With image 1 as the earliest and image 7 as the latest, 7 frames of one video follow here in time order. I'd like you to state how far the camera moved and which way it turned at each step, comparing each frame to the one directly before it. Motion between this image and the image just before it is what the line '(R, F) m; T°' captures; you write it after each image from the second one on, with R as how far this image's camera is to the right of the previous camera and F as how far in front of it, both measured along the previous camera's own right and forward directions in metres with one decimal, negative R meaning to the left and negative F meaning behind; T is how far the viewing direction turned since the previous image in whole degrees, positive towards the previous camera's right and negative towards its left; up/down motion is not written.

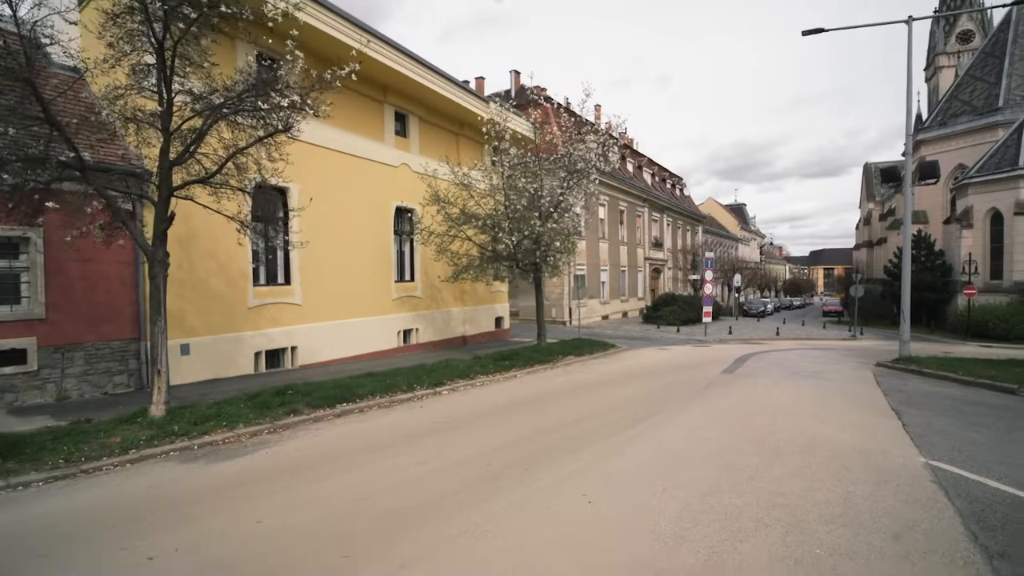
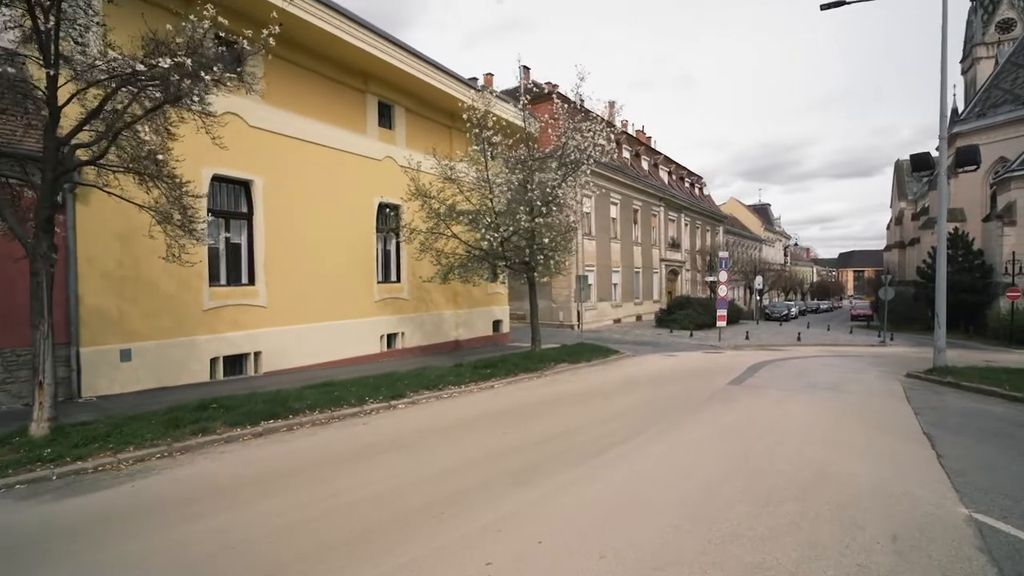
(+0.9, +1.3) m; -2°
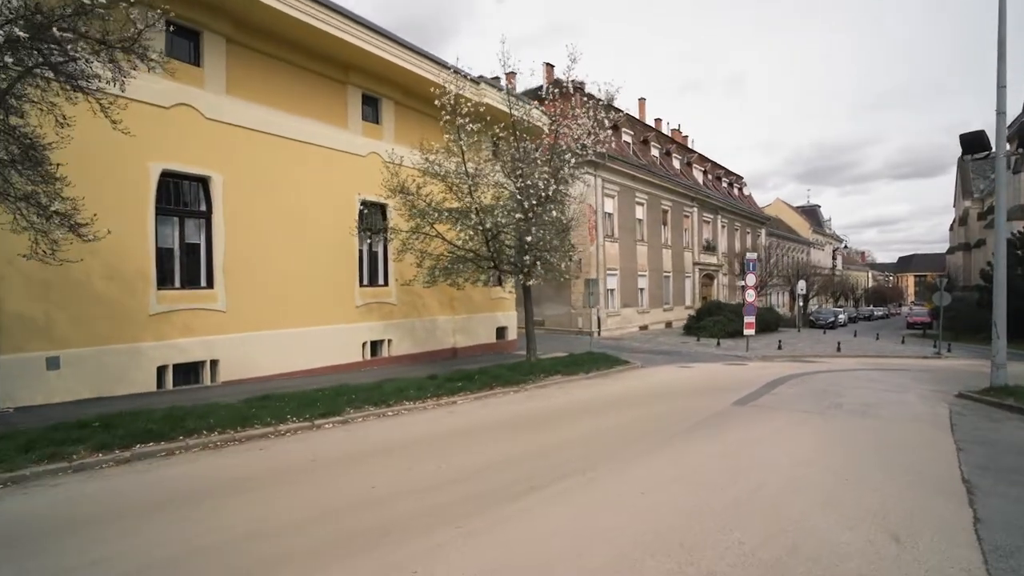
(+1.3, +1.4) m; -5°
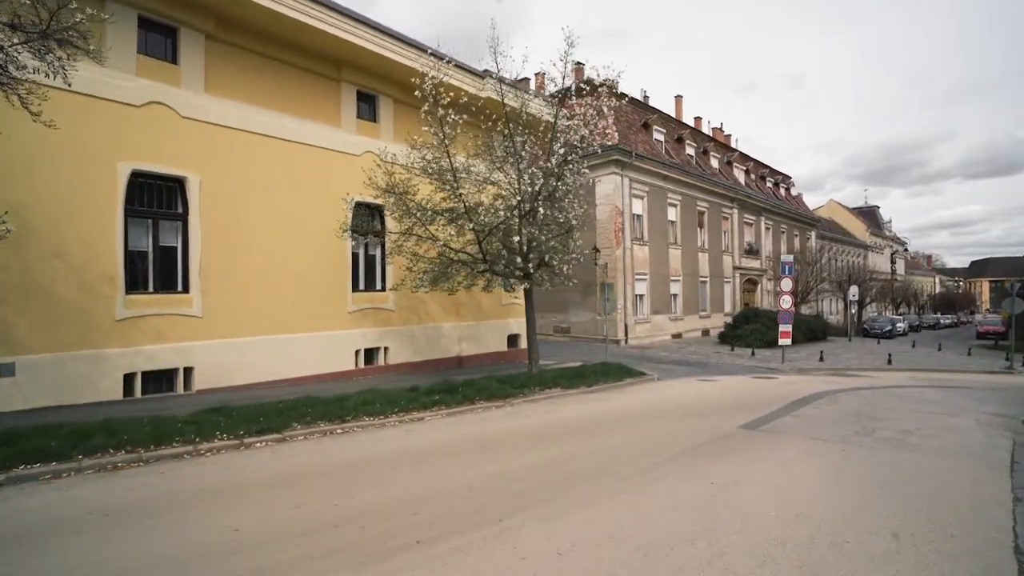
(+1.2, +1.0) m; -5°
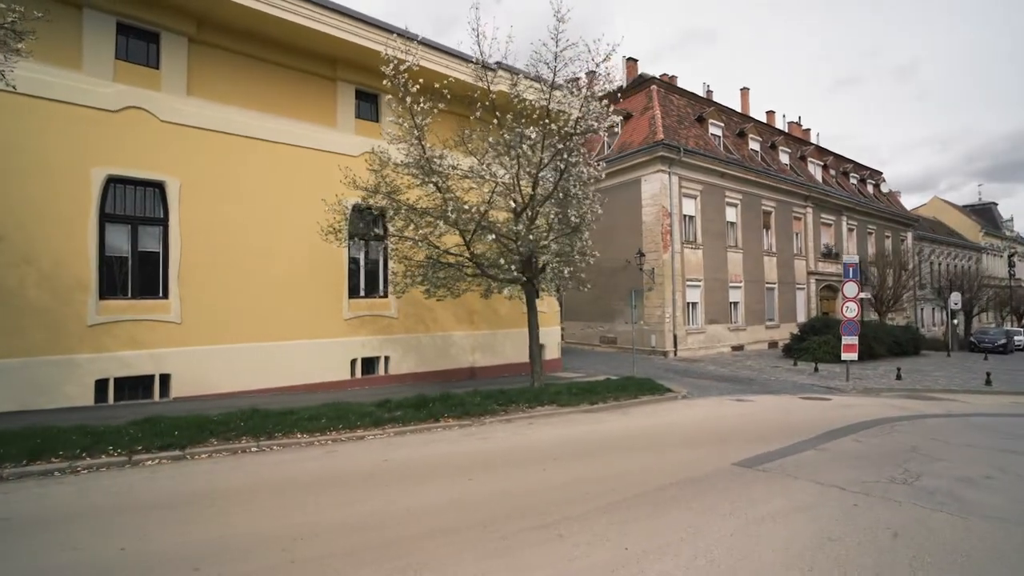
(+1.9, +1.3) m; -9°
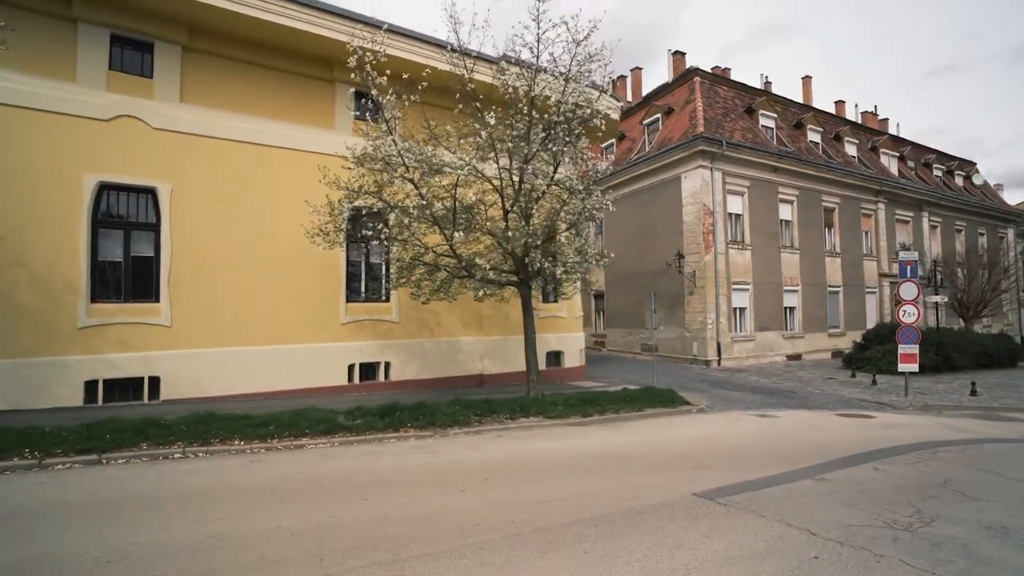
(+1.7, +0.8) m; -8°
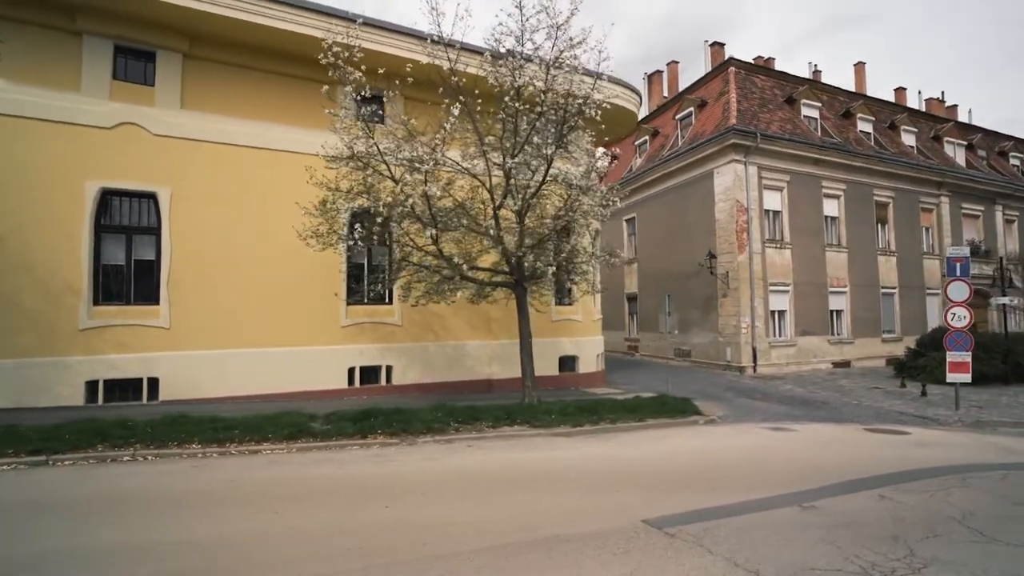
(+1.3, +0.5) m; -6°
